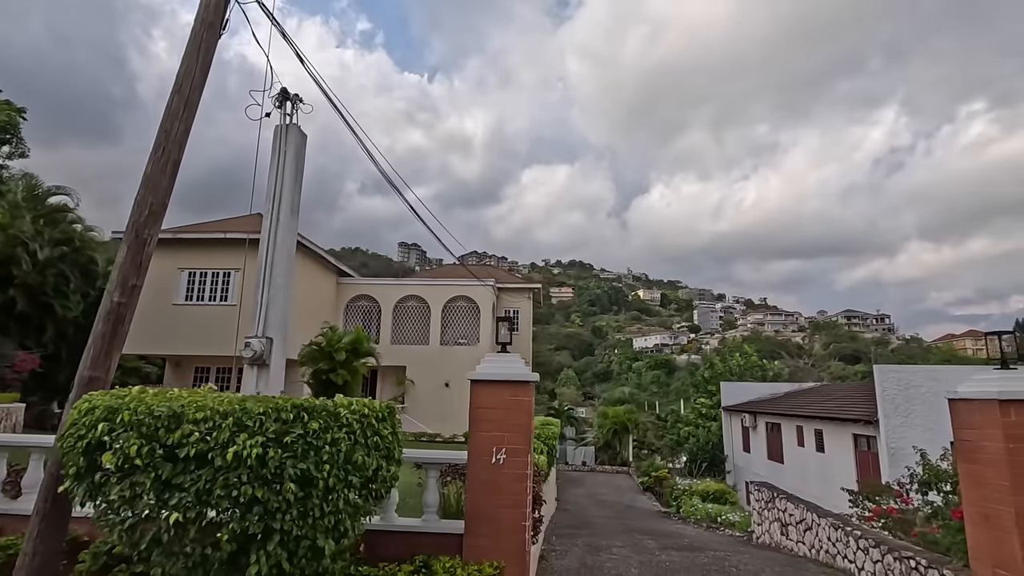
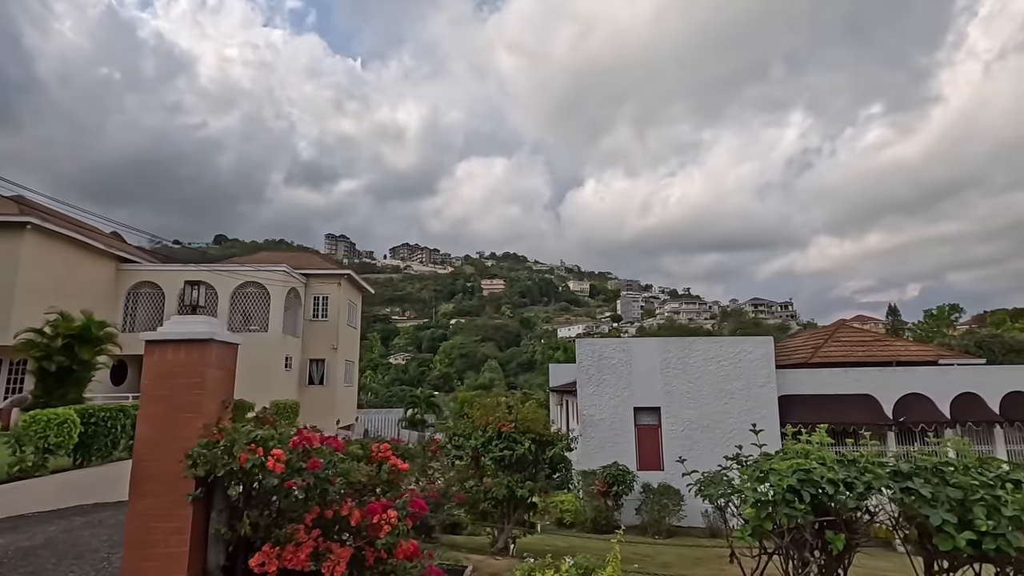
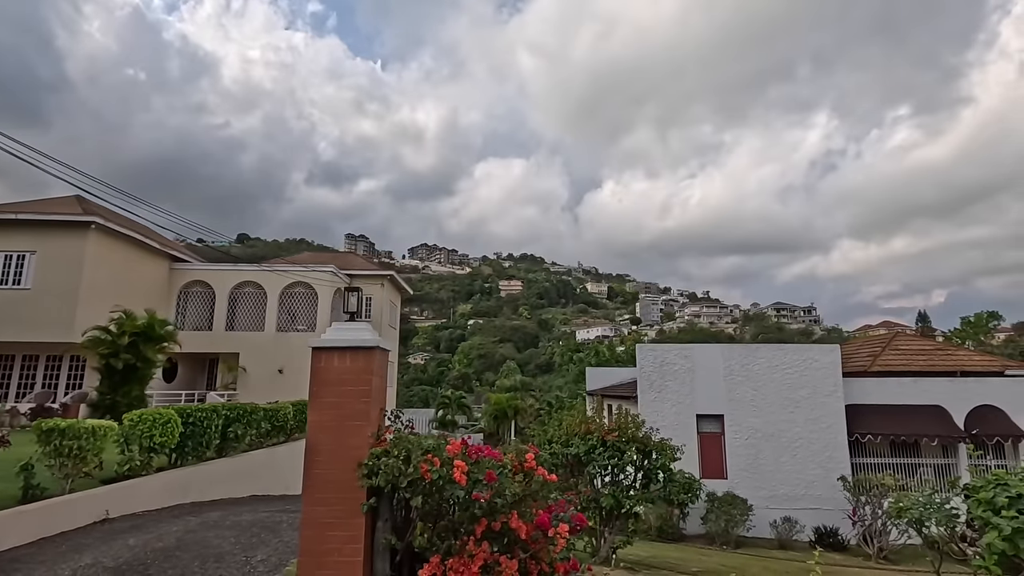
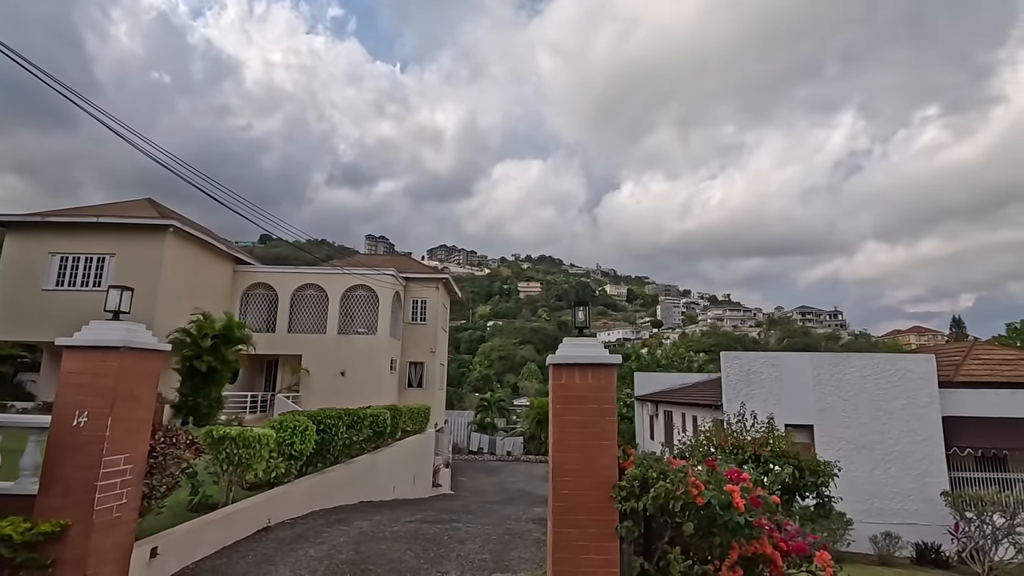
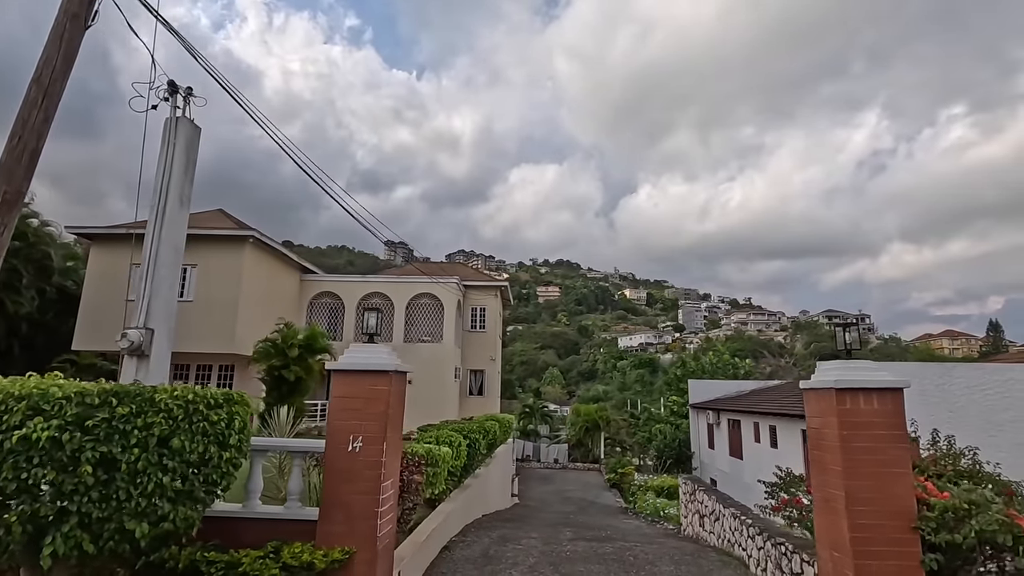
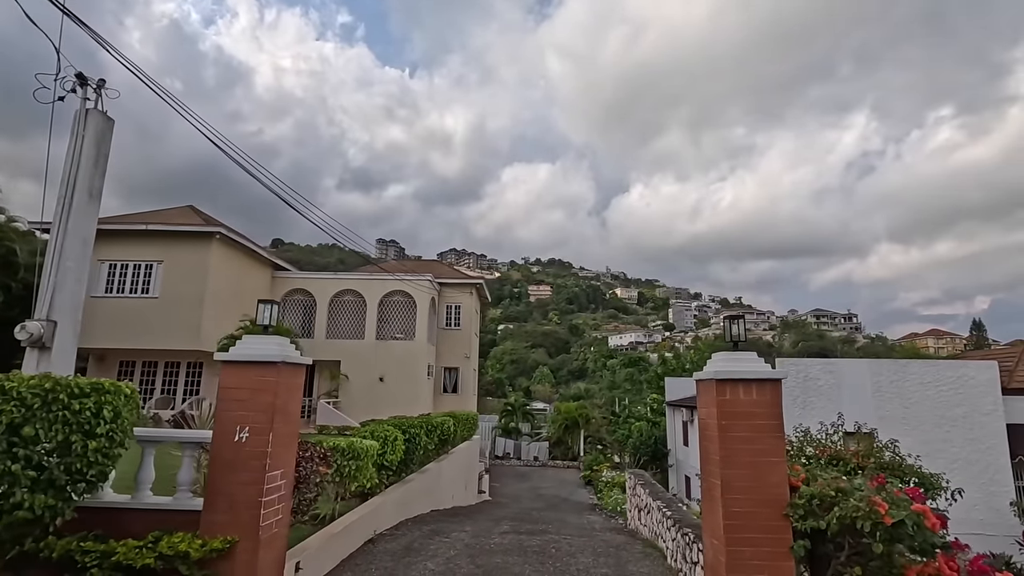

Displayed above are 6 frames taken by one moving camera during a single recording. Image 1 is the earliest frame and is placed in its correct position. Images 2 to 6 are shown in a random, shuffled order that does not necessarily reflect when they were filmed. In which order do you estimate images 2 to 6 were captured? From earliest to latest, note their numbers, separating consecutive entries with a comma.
5, 6, 4, 3, 2
